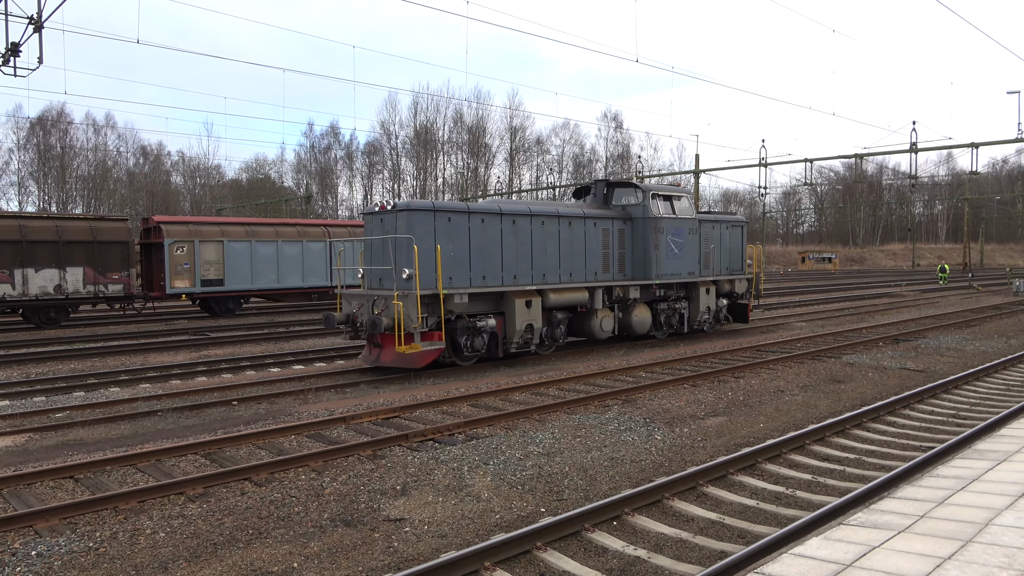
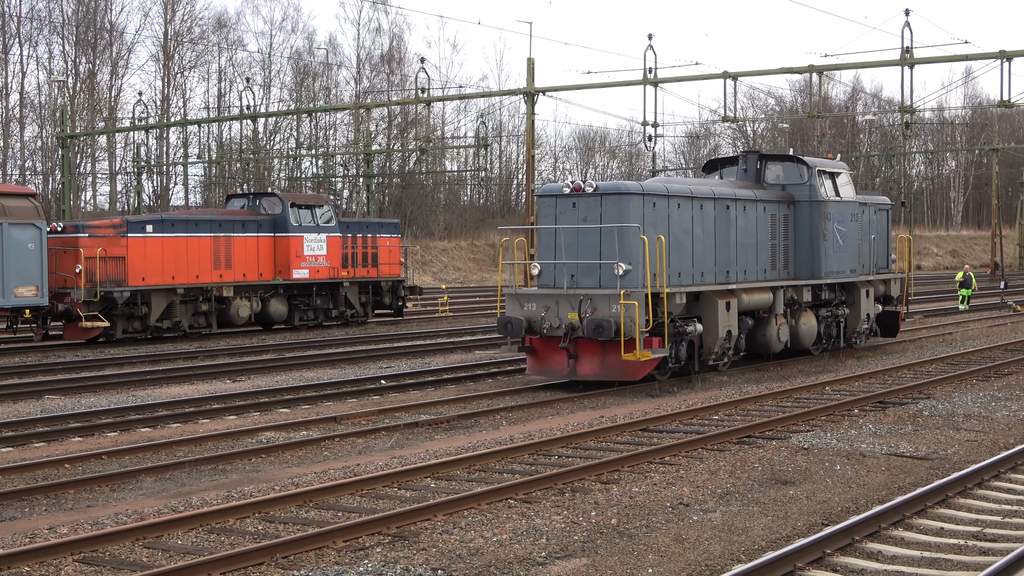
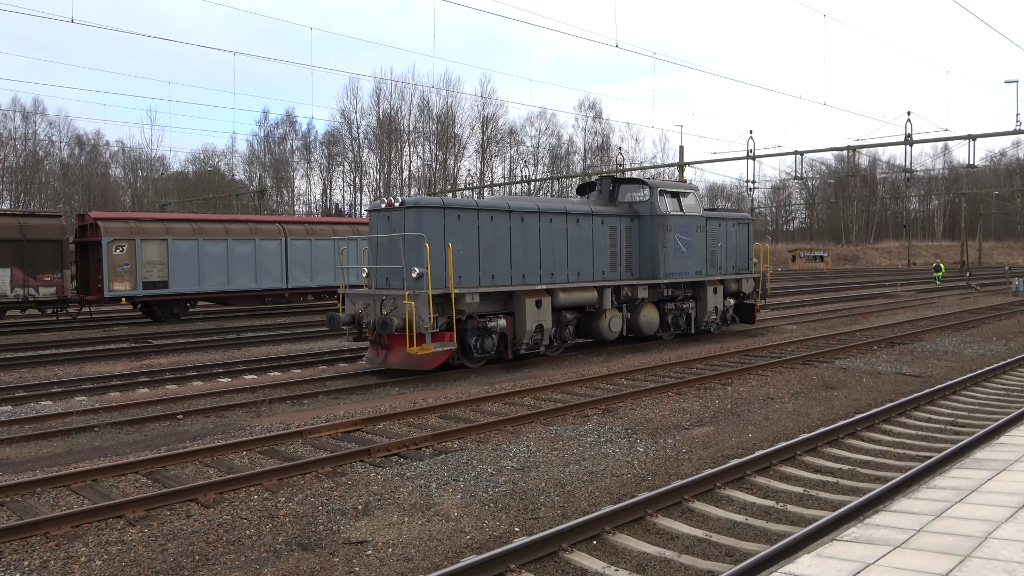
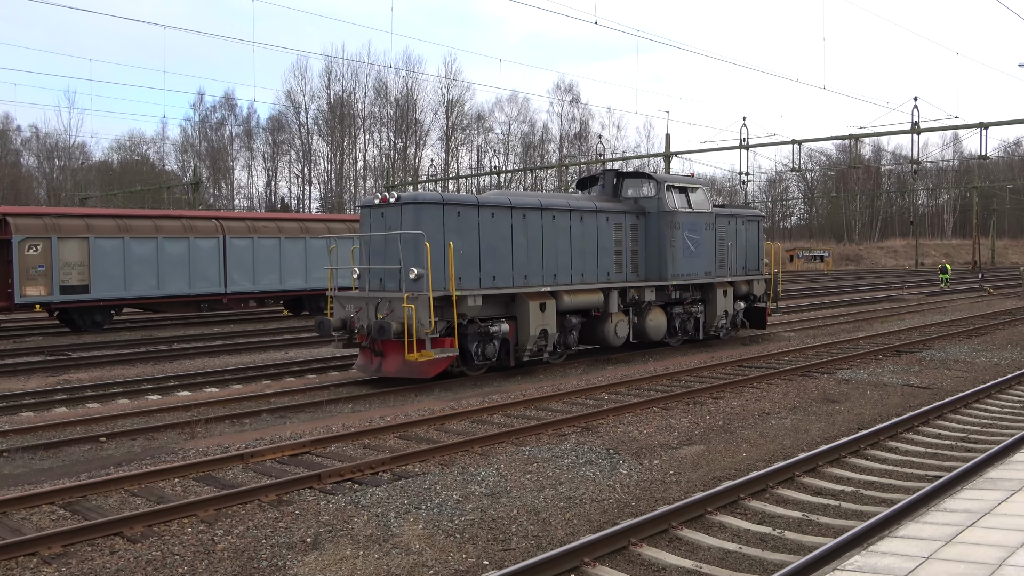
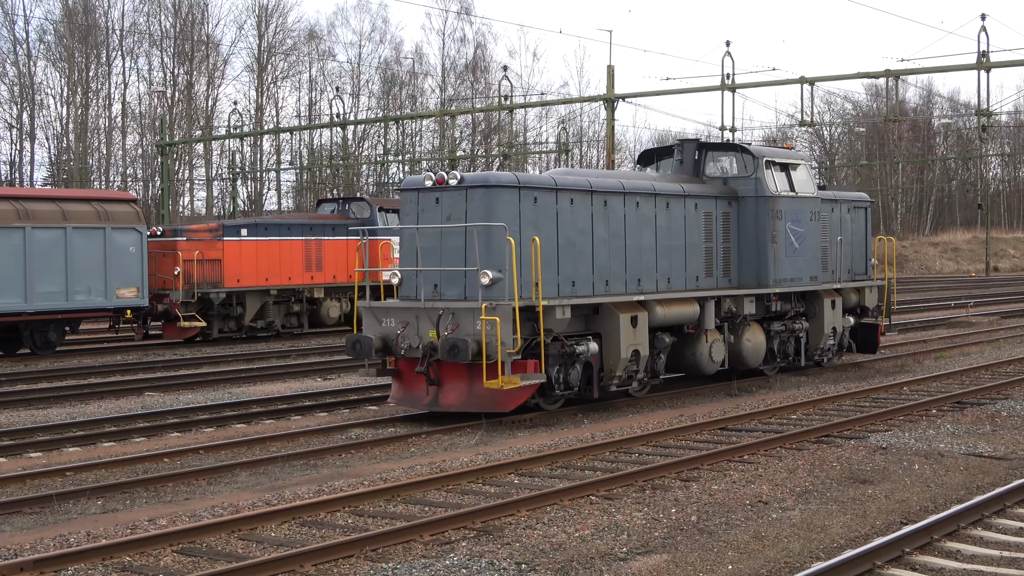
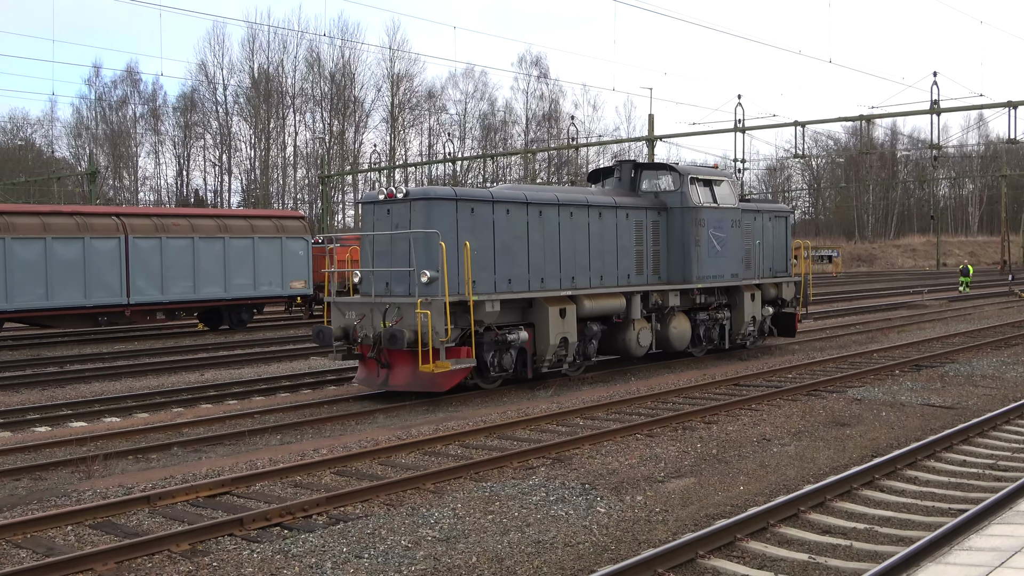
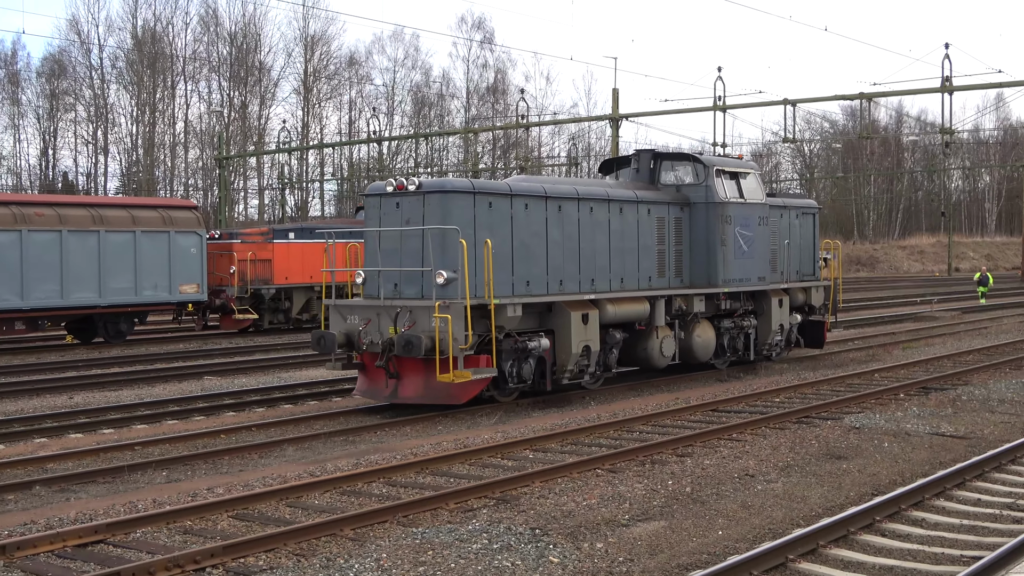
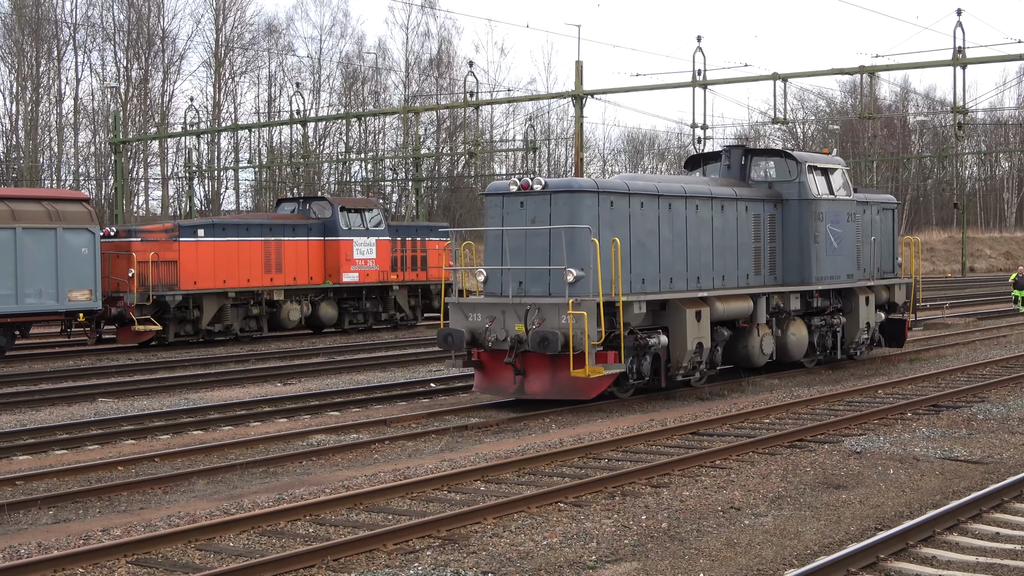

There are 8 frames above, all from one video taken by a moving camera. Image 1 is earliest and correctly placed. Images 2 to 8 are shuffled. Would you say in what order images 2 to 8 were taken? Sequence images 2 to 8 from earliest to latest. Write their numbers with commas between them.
3, 4, 6, 7, 5, 8, 2
